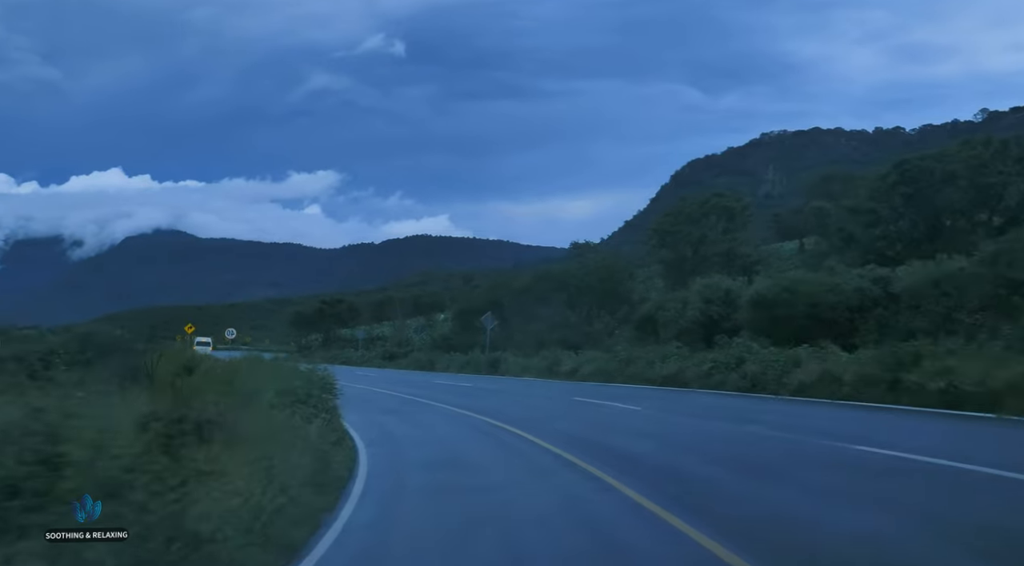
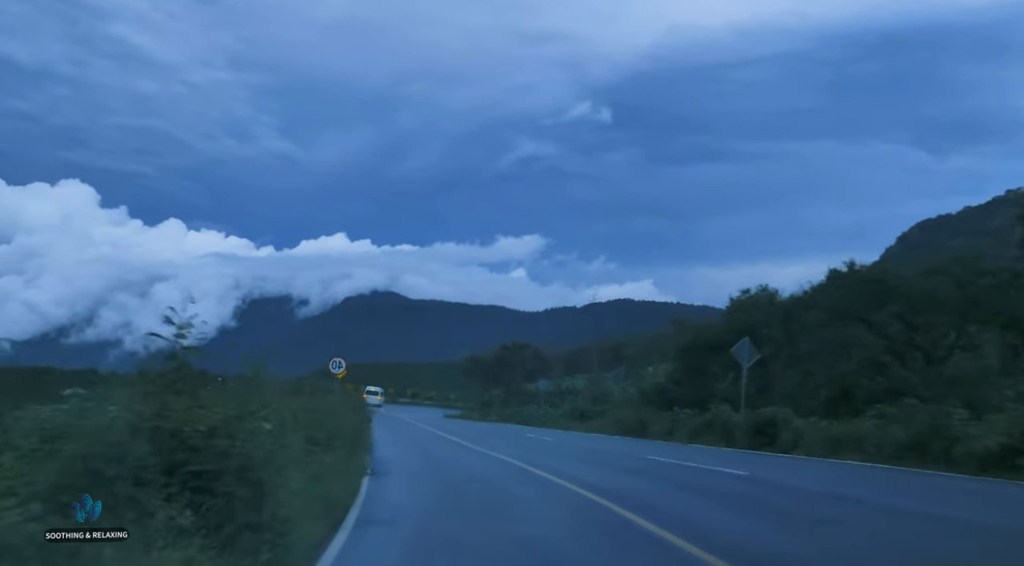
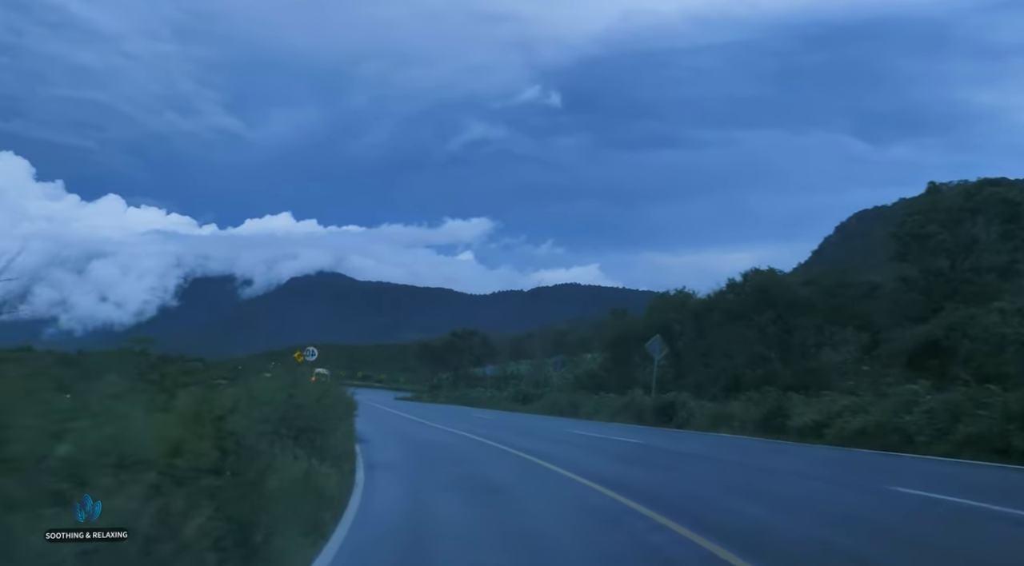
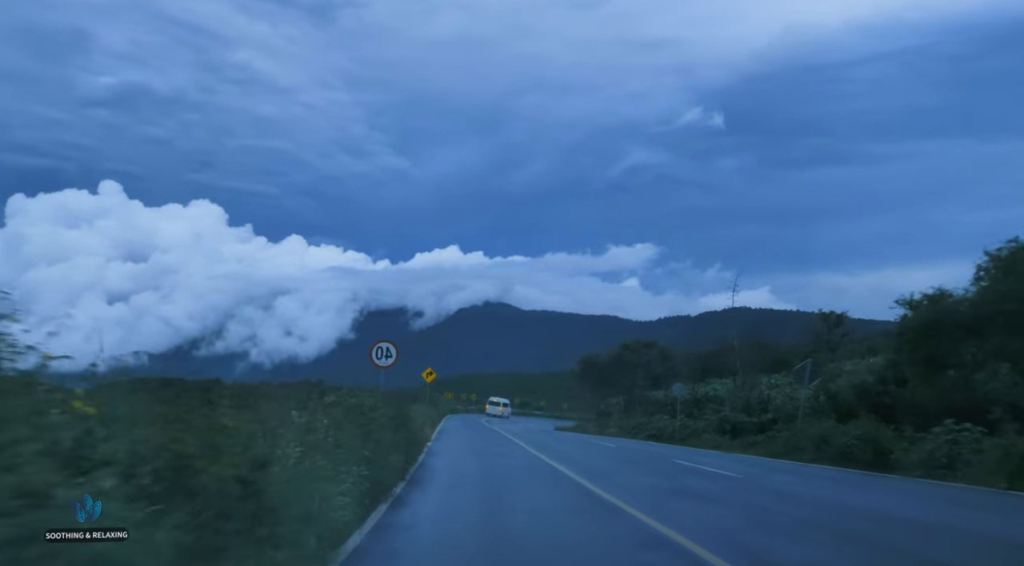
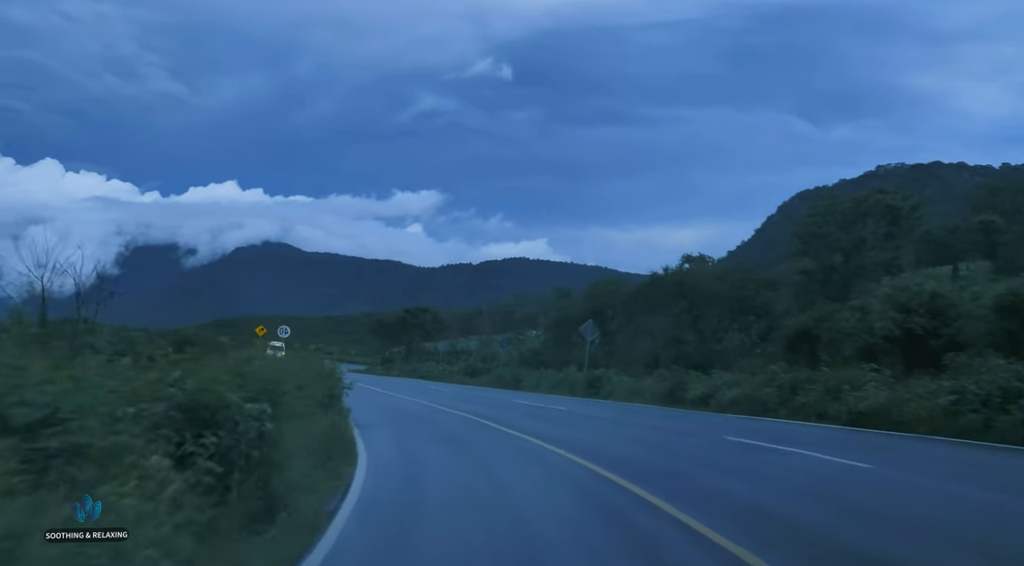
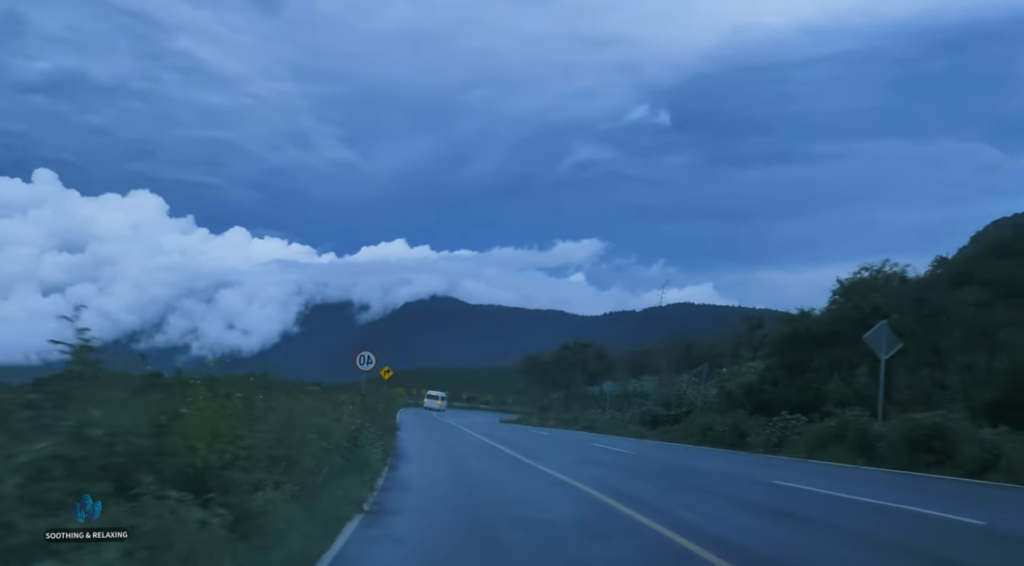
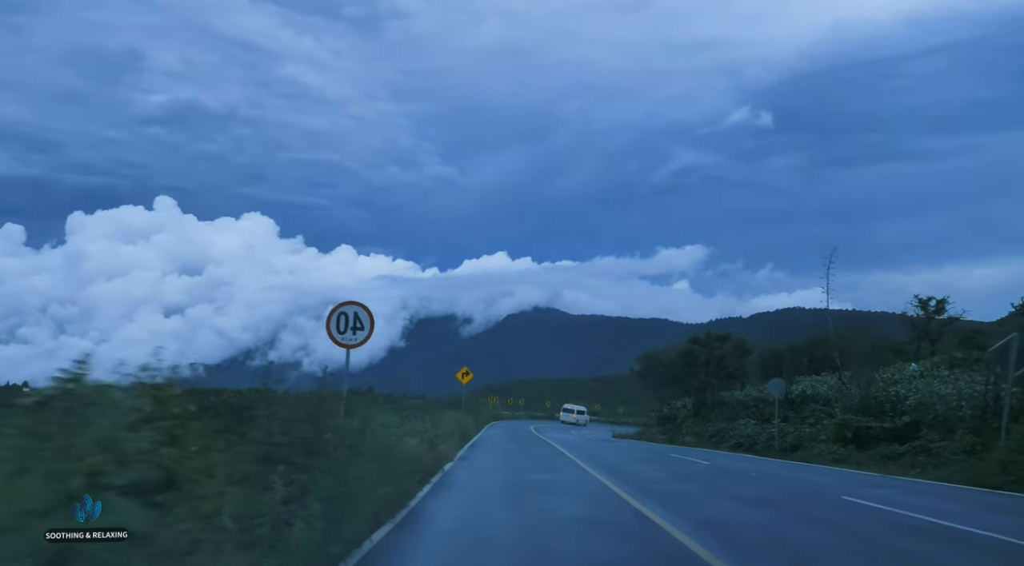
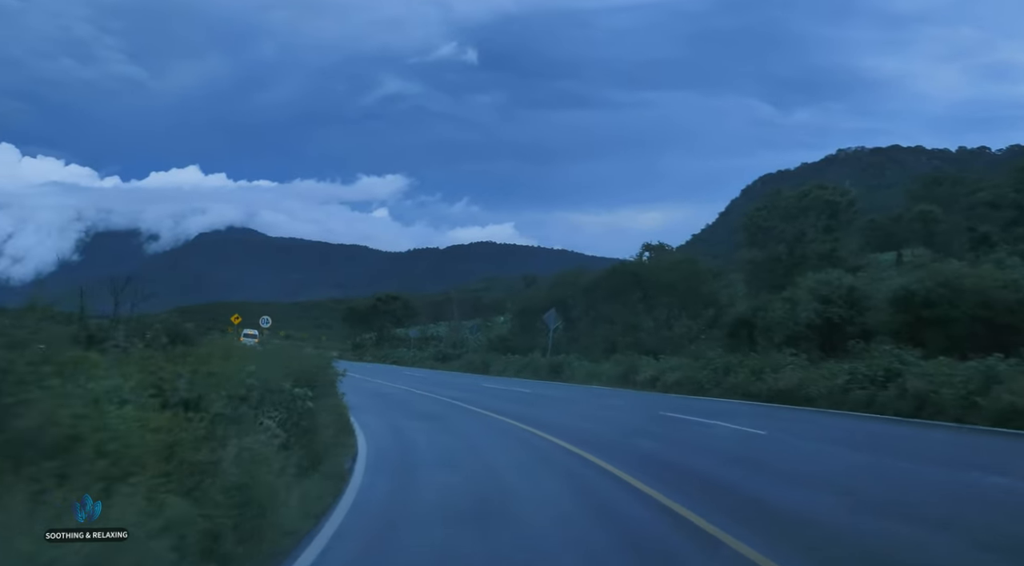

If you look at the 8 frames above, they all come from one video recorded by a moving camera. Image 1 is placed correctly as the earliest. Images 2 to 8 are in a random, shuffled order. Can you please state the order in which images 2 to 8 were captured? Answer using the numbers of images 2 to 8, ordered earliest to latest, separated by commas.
8, 5, 3, 2, 6, 4, 7
